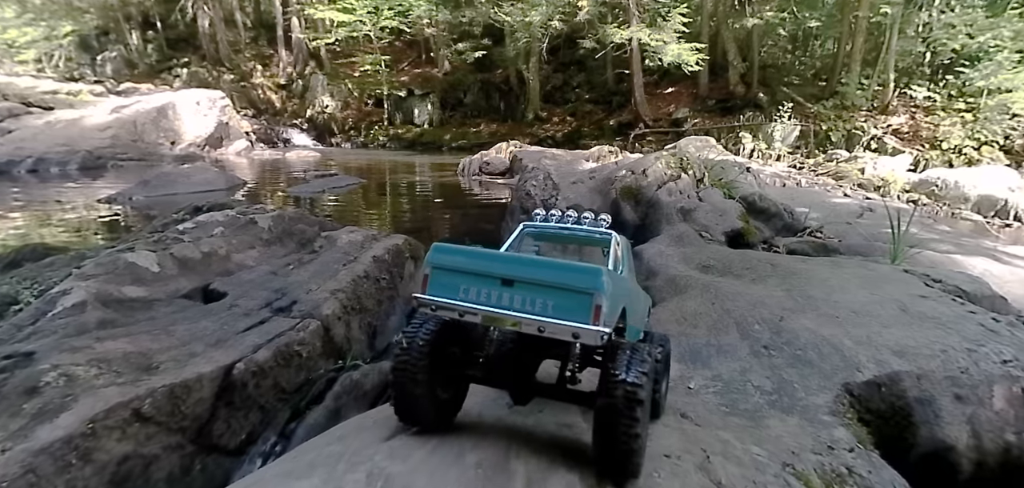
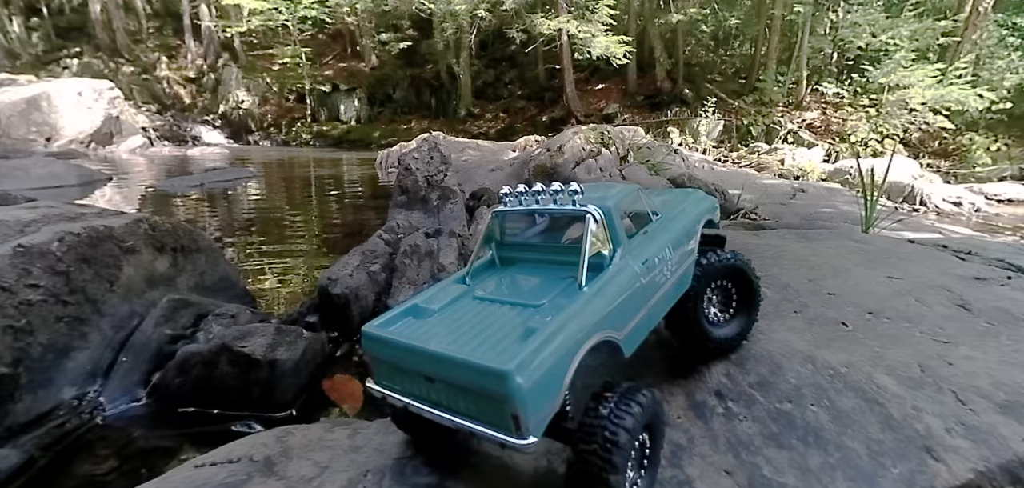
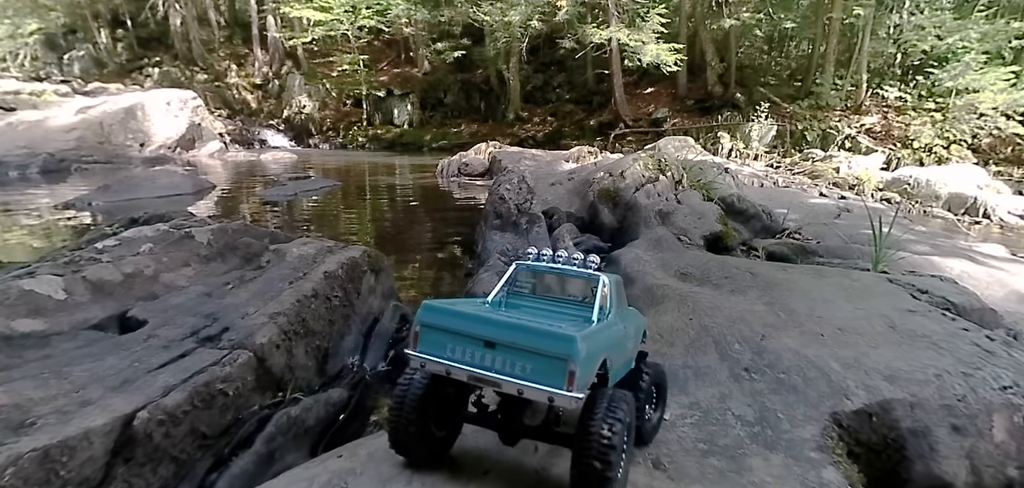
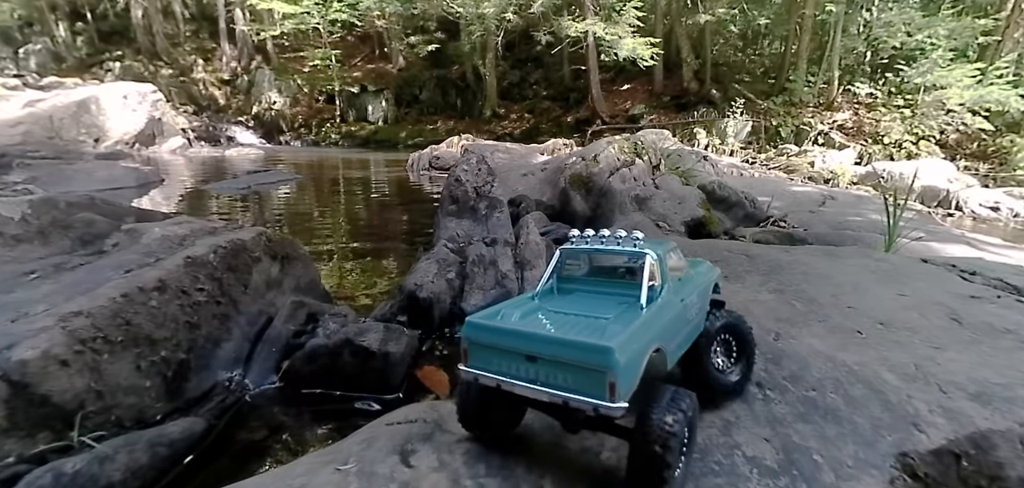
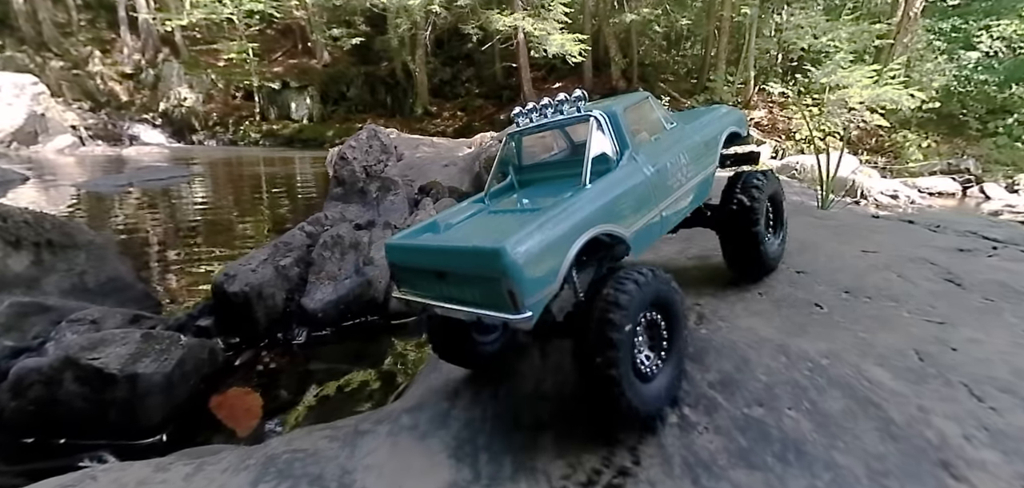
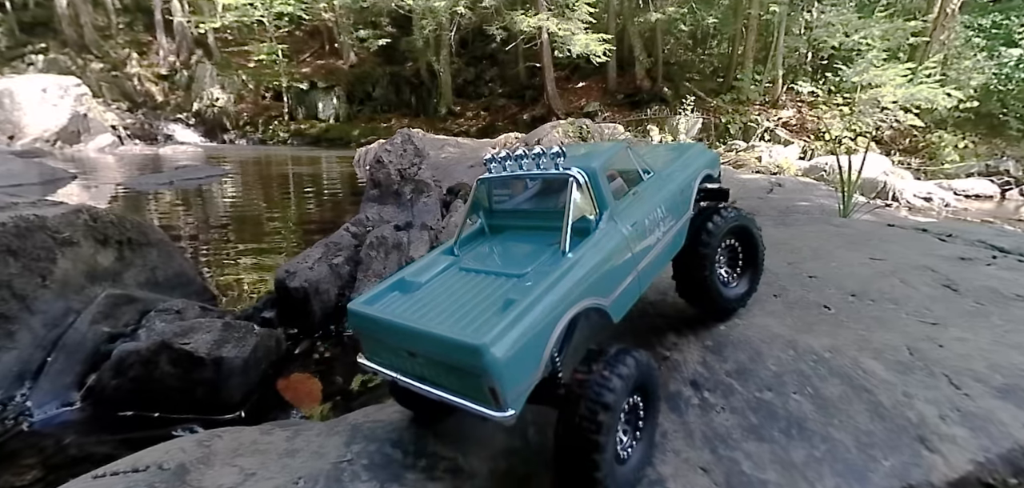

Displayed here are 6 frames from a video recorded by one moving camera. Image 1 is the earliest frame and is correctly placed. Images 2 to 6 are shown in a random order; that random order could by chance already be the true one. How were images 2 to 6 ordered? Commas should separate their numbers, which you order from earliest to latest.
3, 4, 2, 6, 5
